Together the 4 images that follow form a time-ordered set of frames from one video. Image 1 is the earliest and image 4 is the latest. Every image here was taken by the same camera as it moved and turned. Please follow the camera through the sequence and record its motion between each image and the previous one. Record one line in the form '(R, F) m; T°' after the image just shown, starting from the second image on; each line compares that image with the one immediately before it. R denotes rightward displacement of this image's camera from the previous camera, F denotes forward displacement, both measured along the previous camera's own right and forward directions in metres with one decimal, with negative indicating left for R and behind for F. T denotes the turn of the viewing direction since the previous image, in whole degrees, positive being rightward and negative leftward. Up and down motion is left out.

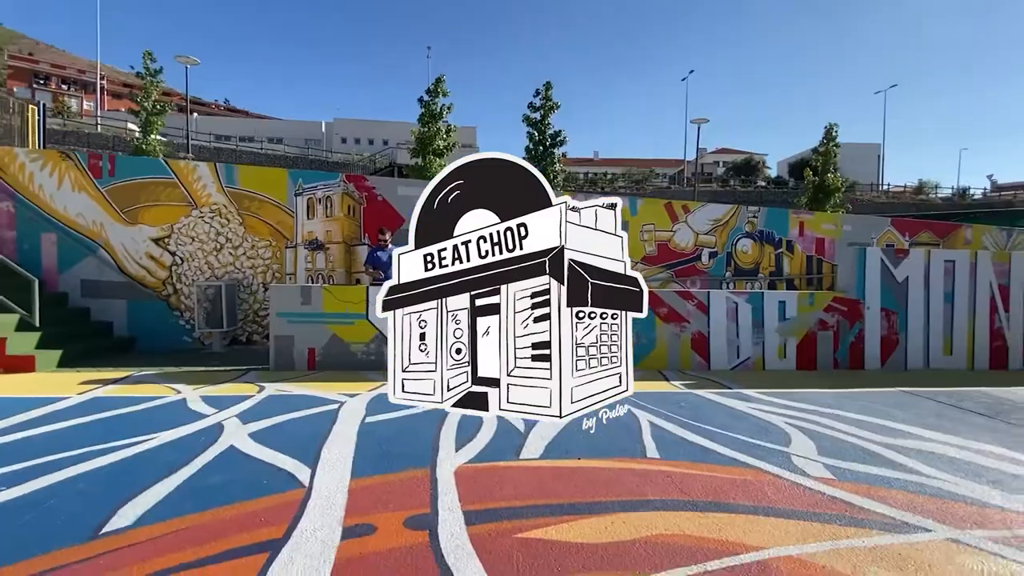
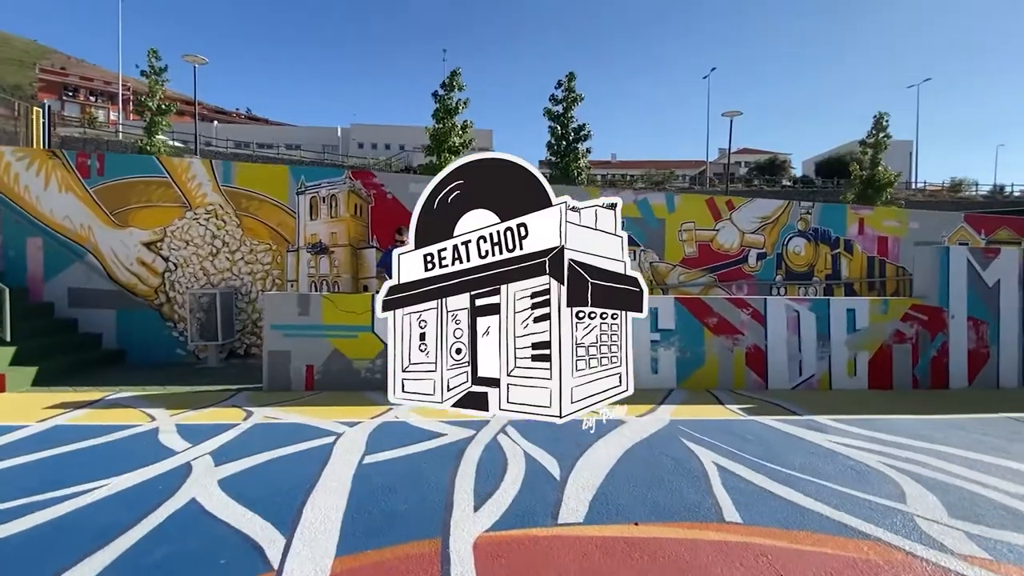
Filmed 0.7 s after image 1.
(-0.1, +1.1) m; -2°
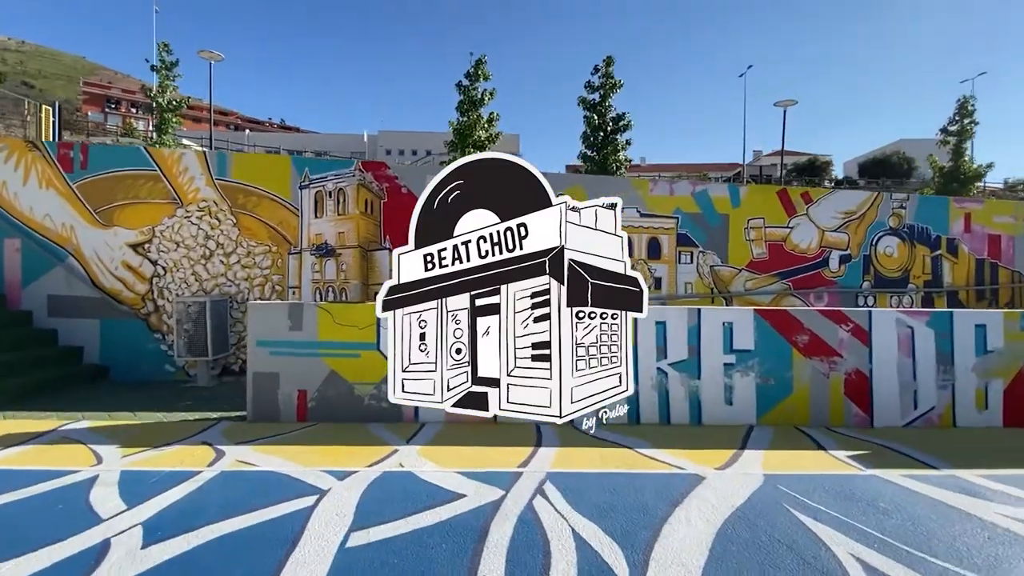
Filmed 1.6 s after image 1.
(-0.1, +1.4) m; -3°
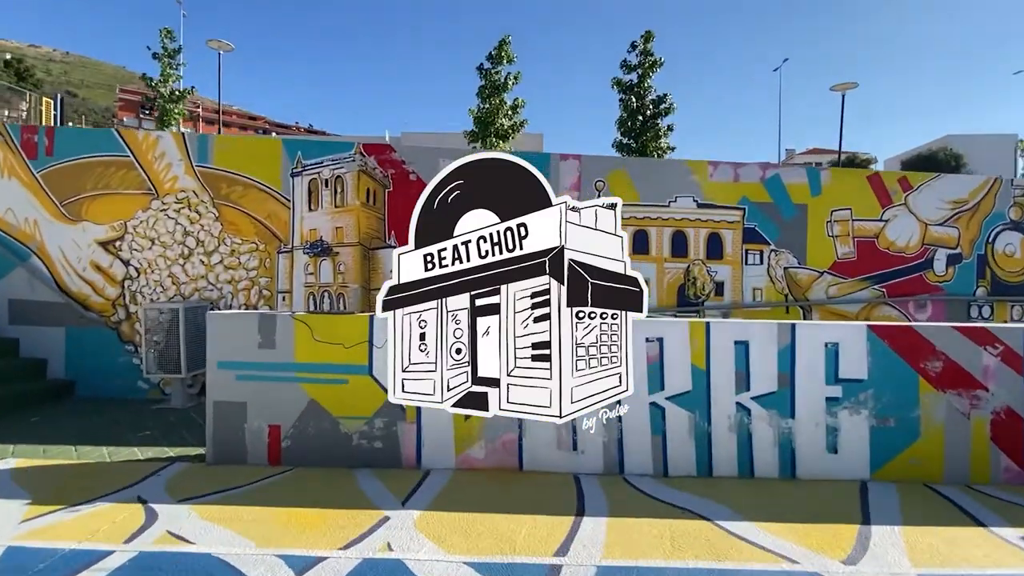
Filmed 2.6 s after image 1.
(-0.1, +1.4) m; -3°
